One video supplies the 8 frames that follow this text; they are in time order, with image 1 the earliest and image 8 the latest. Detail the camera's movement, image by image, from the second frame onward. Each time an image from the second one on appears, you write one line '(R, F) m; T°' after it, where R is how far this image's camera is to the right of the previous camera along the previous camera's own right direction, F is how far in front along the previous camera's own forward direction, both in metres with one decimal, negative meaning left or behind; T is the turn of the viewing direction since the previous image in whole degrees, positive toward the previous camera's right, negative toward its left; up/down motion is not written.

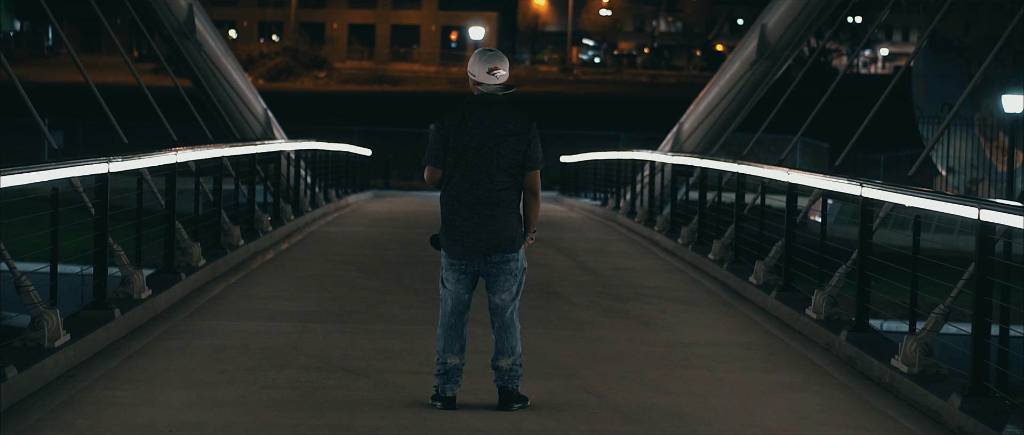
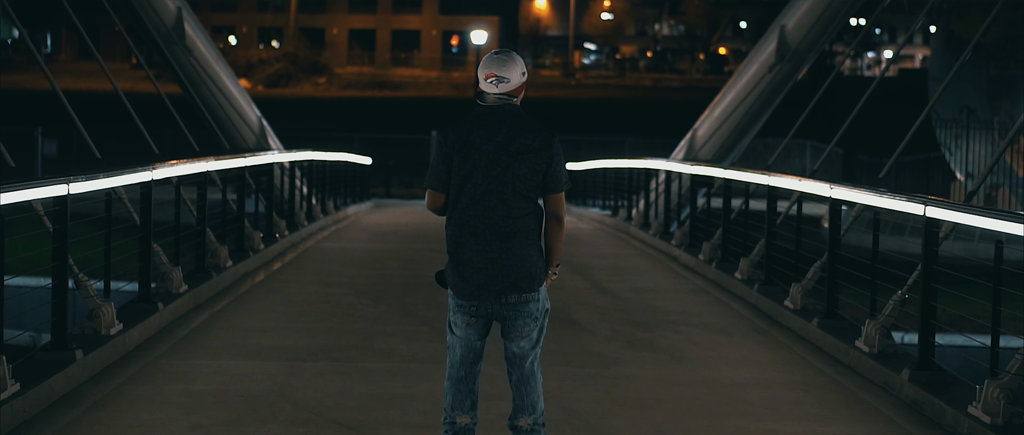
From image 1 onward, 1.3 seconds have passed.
(-0.1, +0.8) m; 0°
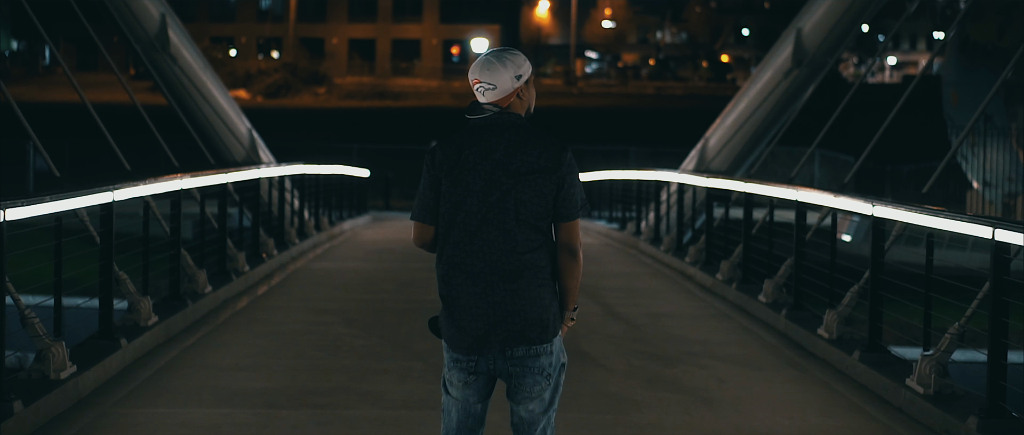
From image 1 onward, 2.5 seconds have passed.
(0.0, +0.7) m; 0°
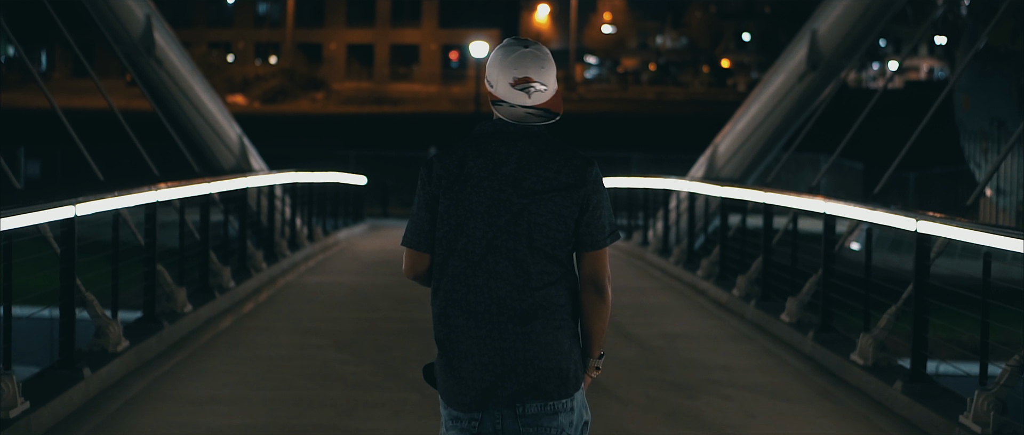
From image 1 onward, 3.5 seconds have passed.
(0.0, +0.6) m; 0°
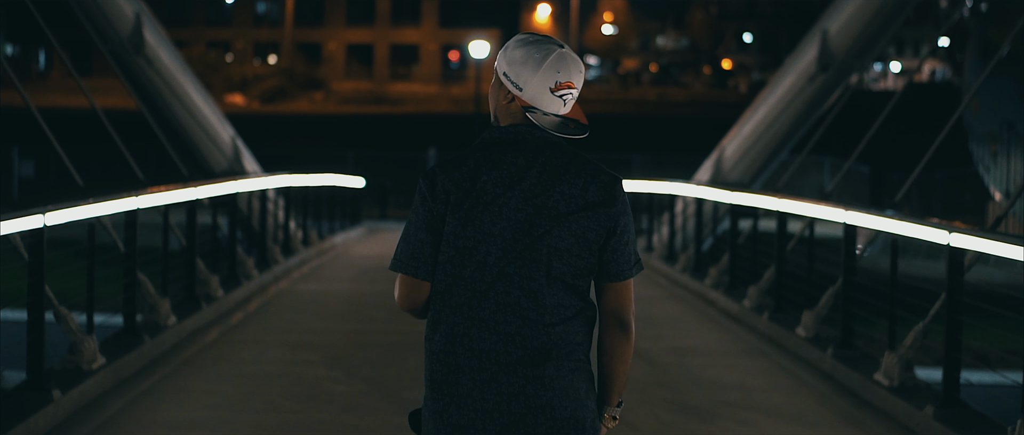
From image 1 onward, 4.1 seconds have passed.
(0.0, +0.4) m; 0°
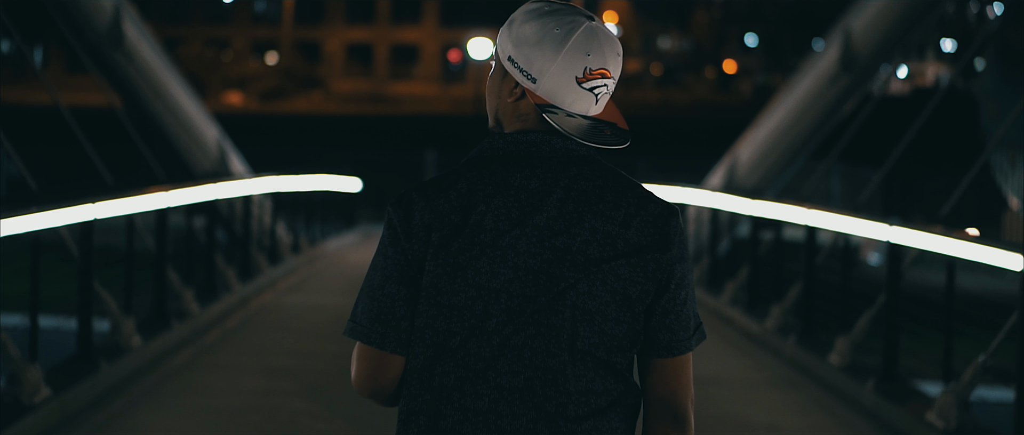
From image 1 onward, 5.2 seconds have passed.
(0.0, +0.7) m; 0°
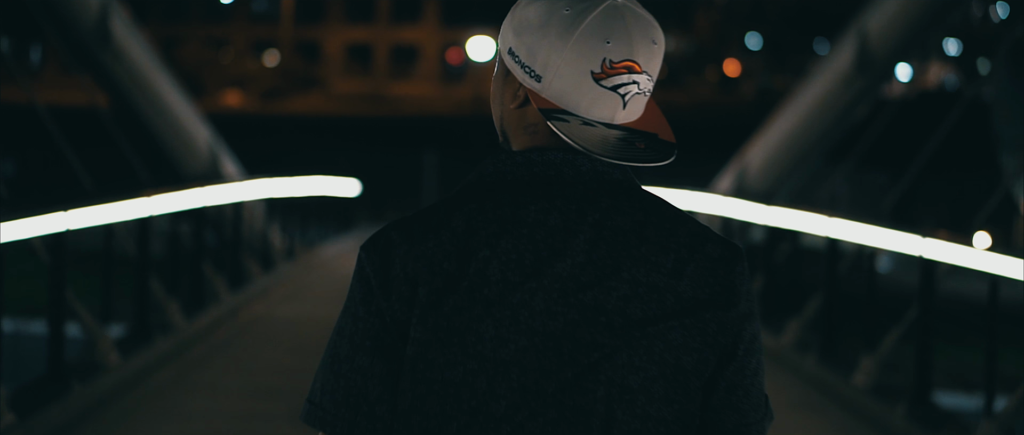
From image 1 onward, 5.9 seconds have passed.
(0.0, +0.4) m; 0°
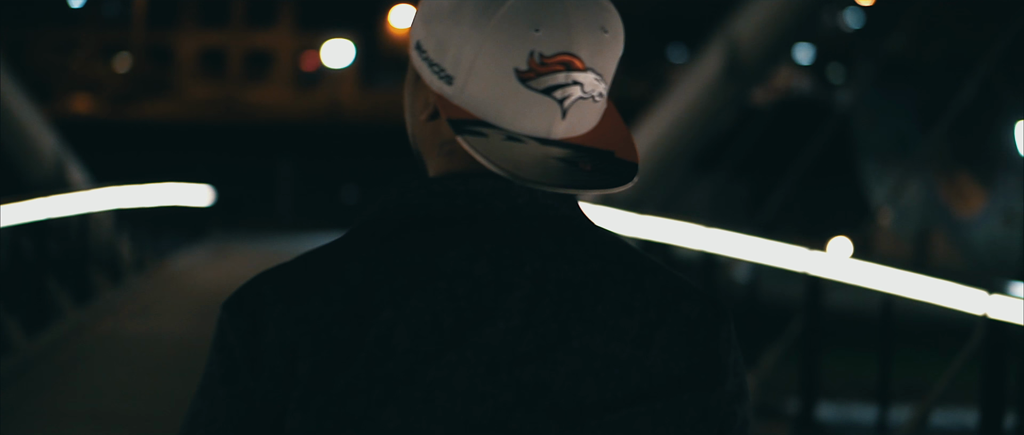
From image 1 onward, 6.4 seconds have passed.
(0.0, +0.3) m; +7°
